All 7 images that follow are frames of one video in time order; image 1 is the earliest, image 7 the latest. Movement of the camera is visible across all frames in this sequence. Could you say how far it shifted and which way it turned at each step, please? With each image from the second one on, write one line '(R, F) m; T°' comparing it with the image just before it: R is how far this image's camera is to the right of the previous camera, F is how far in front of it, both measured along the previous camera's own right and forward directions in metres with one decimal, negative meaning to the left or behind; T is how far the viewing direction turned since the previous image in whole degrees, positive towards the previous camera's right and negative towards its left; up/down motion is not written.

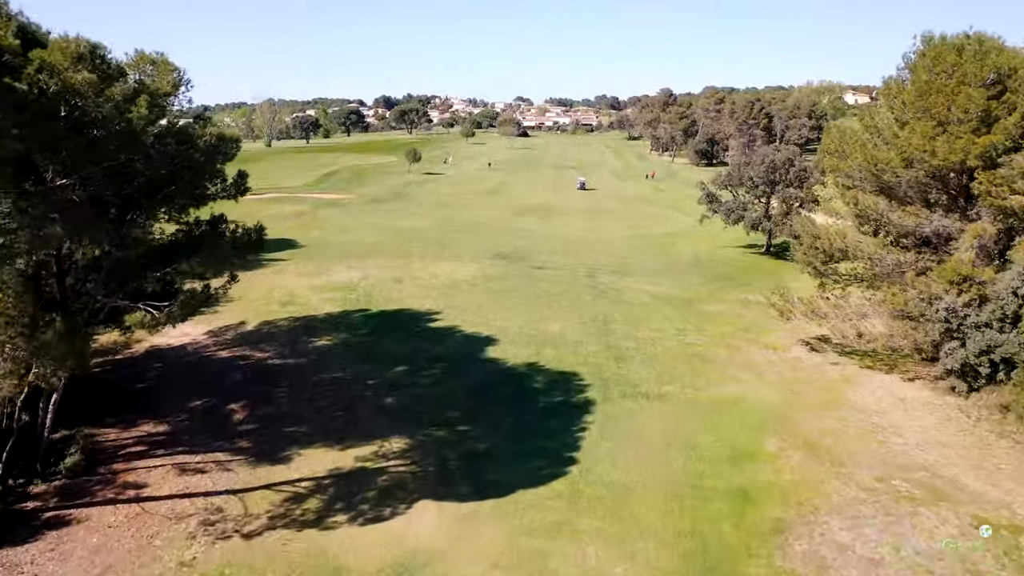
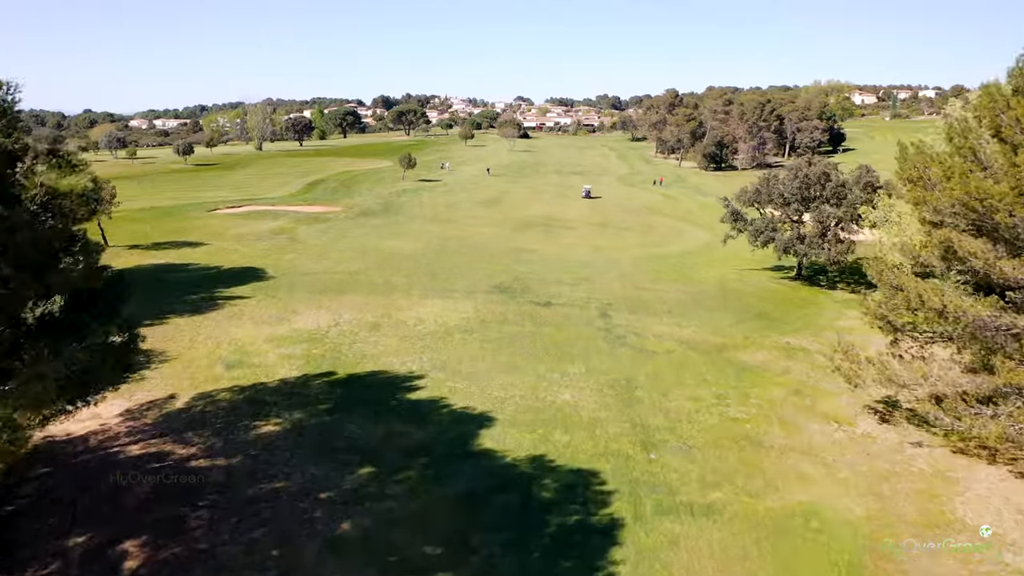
(0.0, +4.5) m; 0°
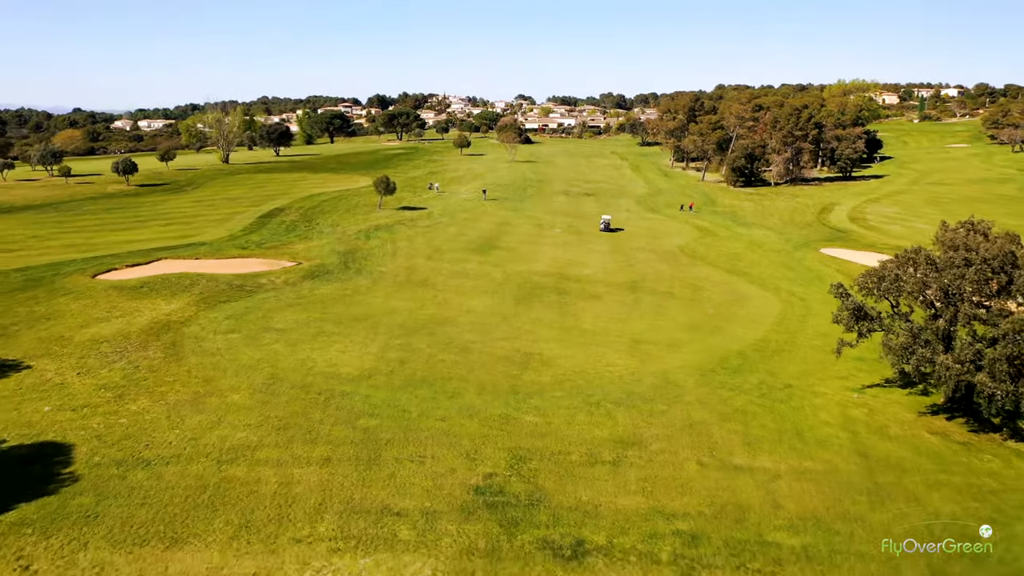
(+0.1, +13.2) m; 0°
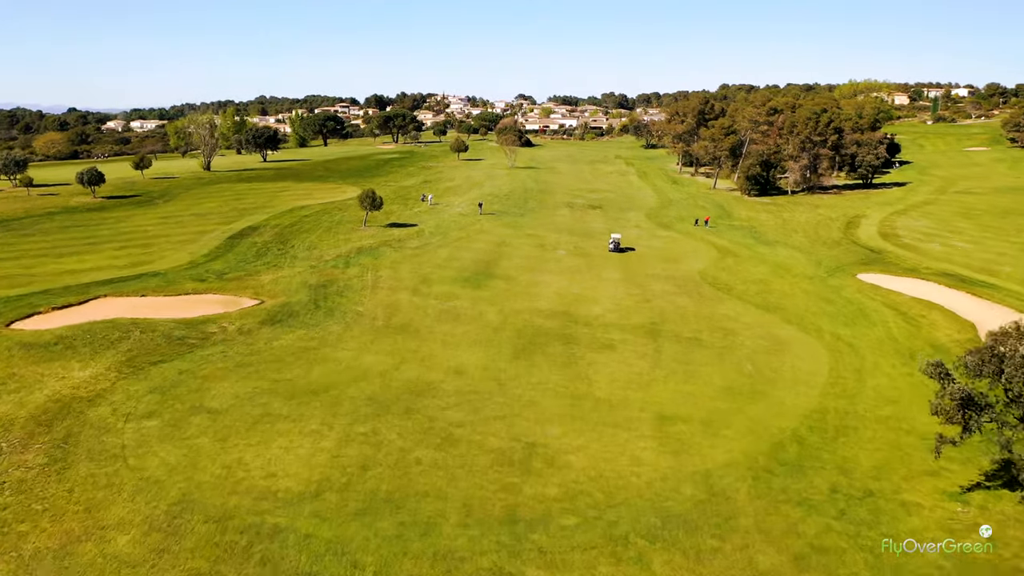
(+0.1, +5.9) m; 0°
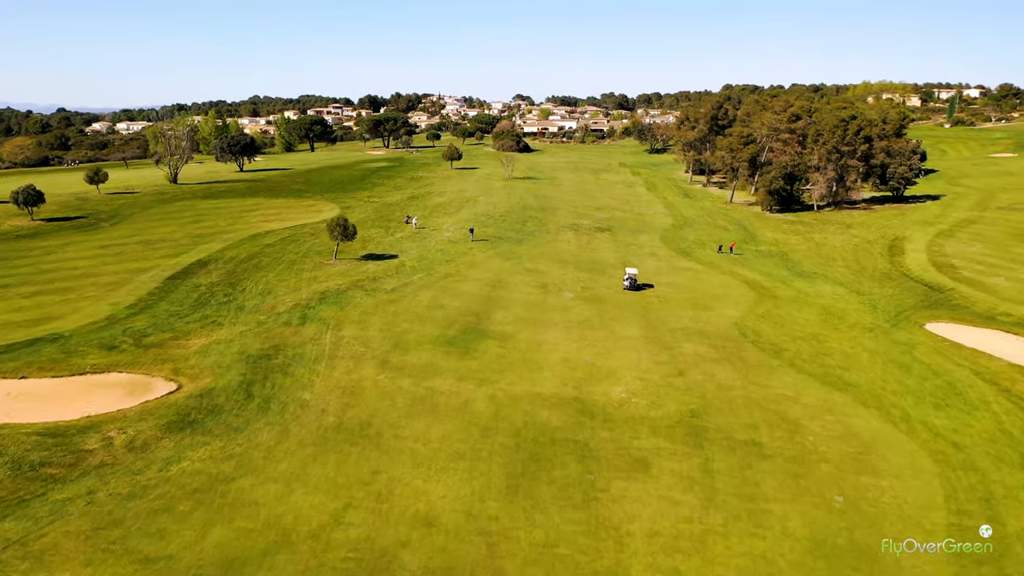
(+0.1, +8.4) m; 0°
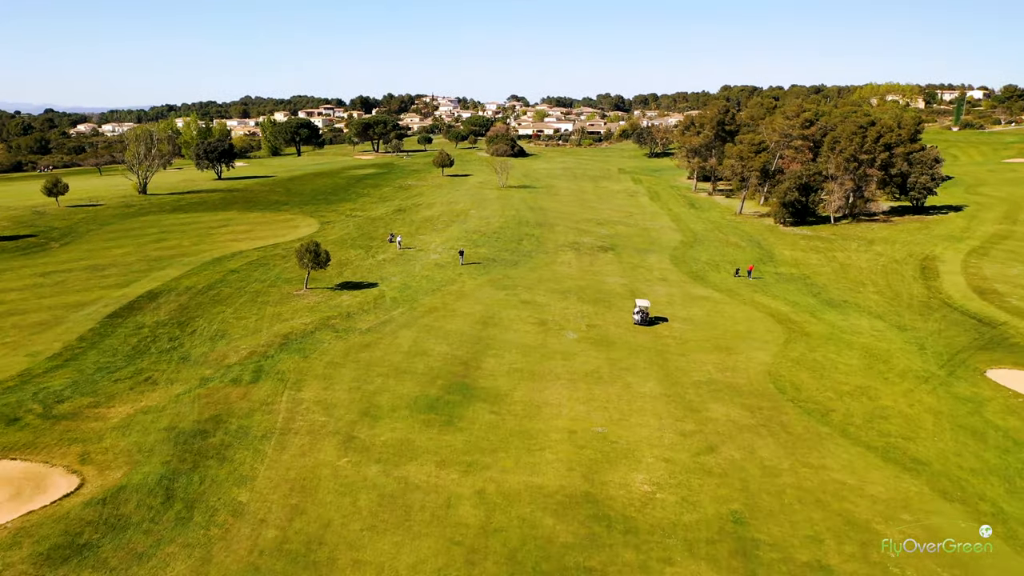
(0.0, +5.7) m; 0°
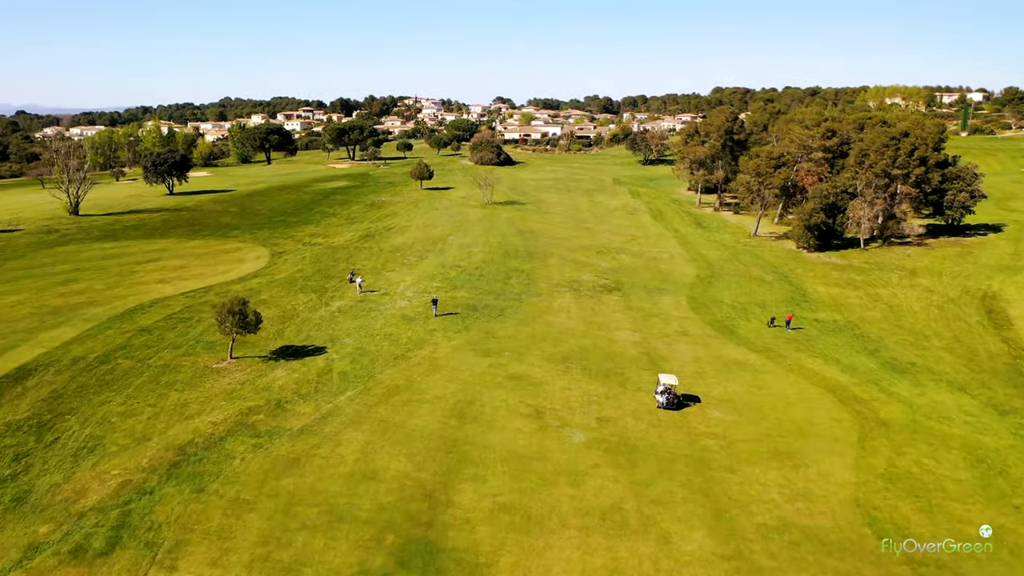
(+0.1, +9.6) m; +1°
